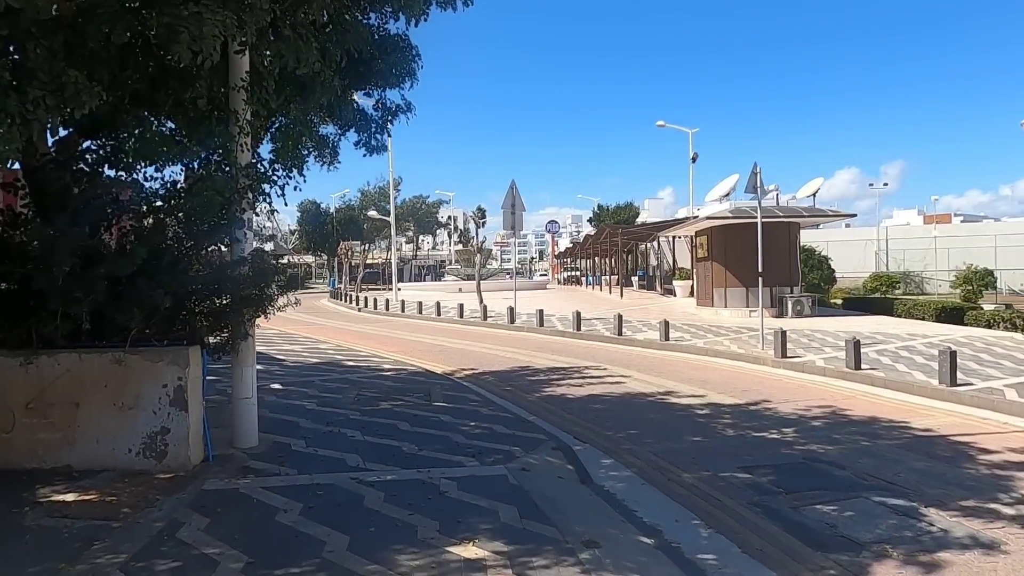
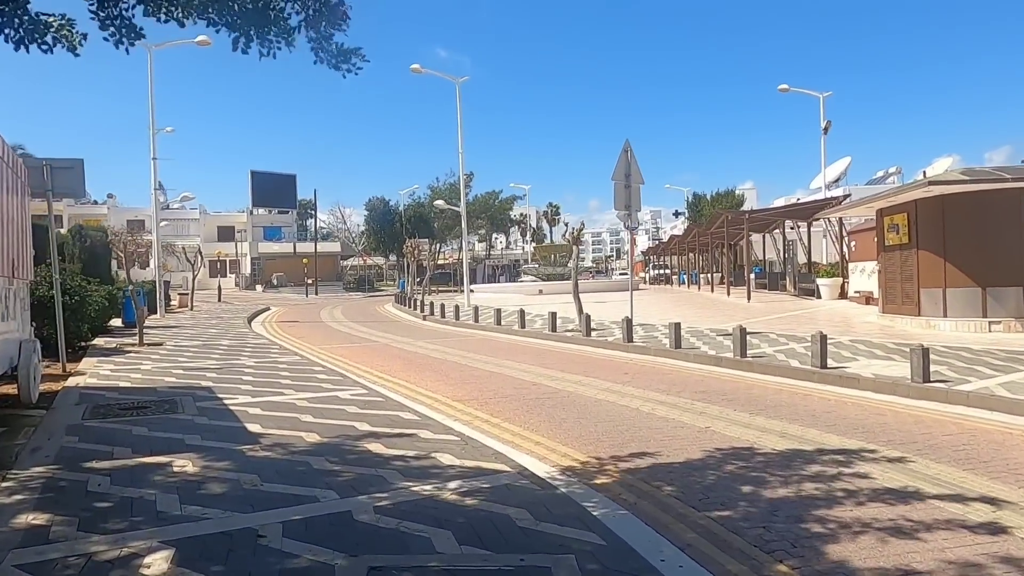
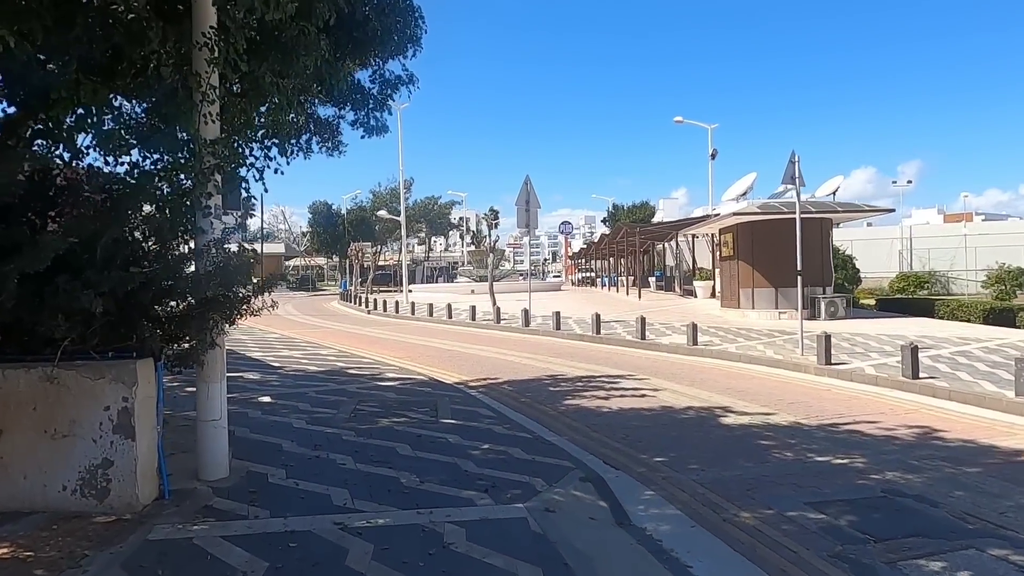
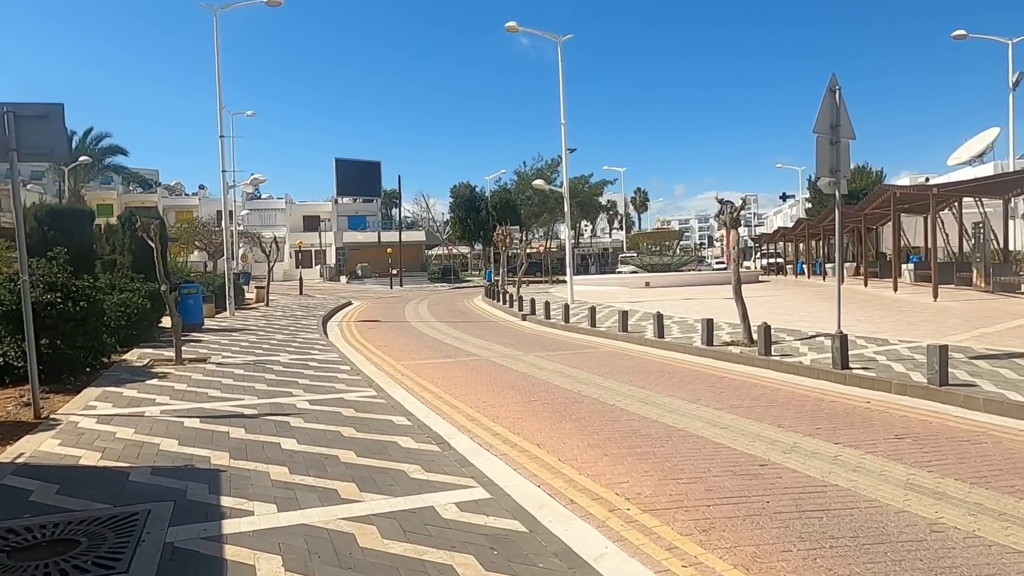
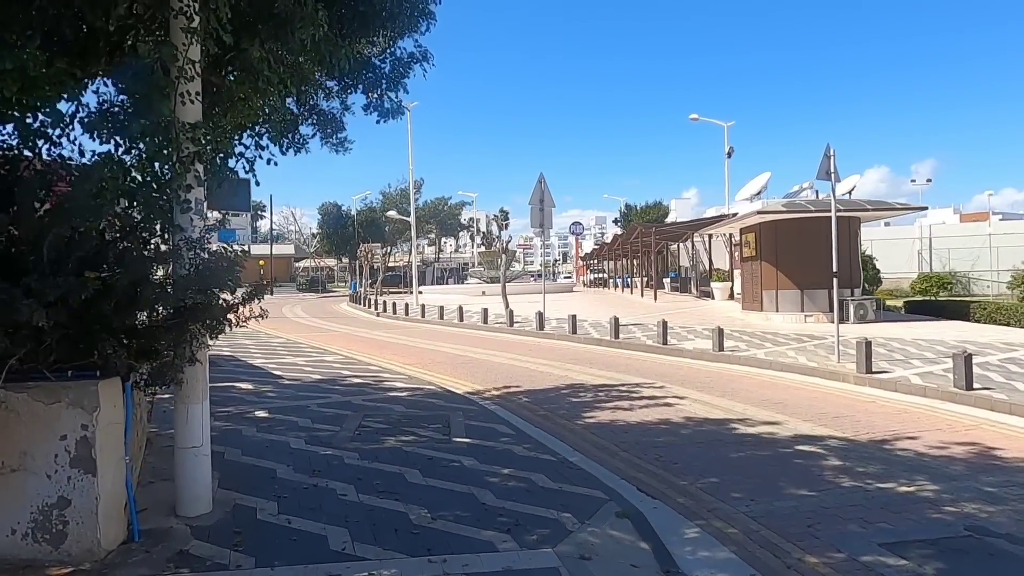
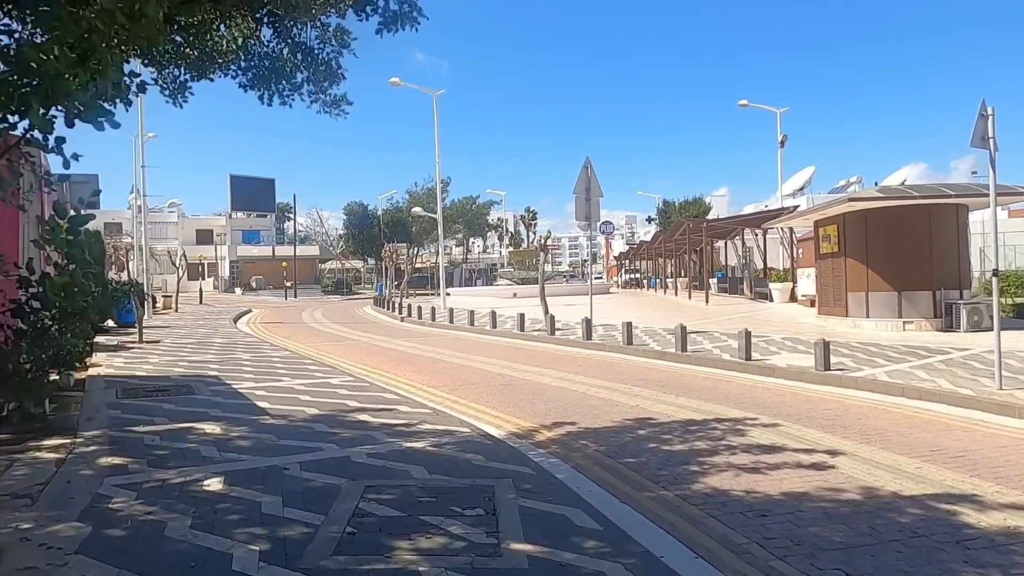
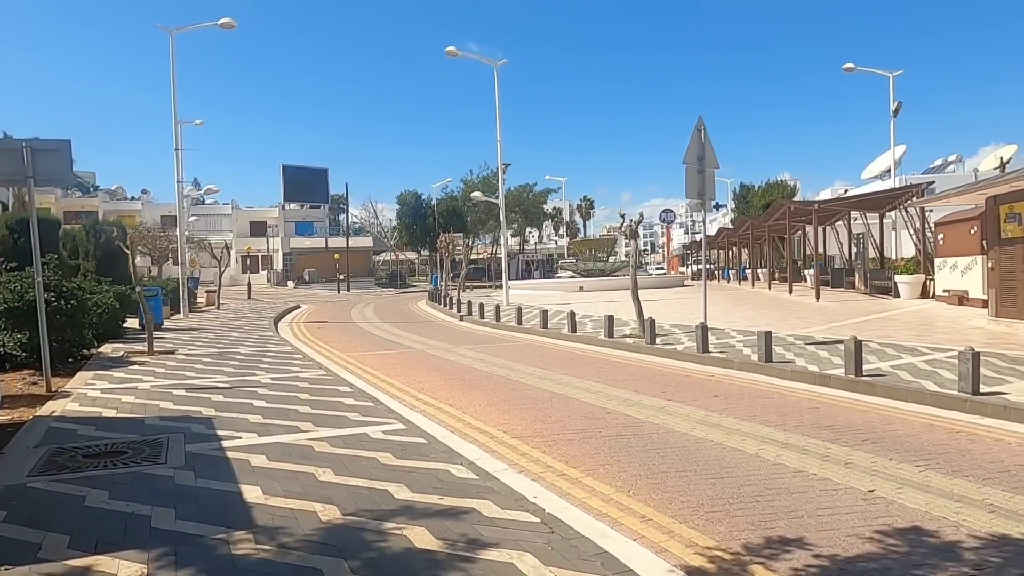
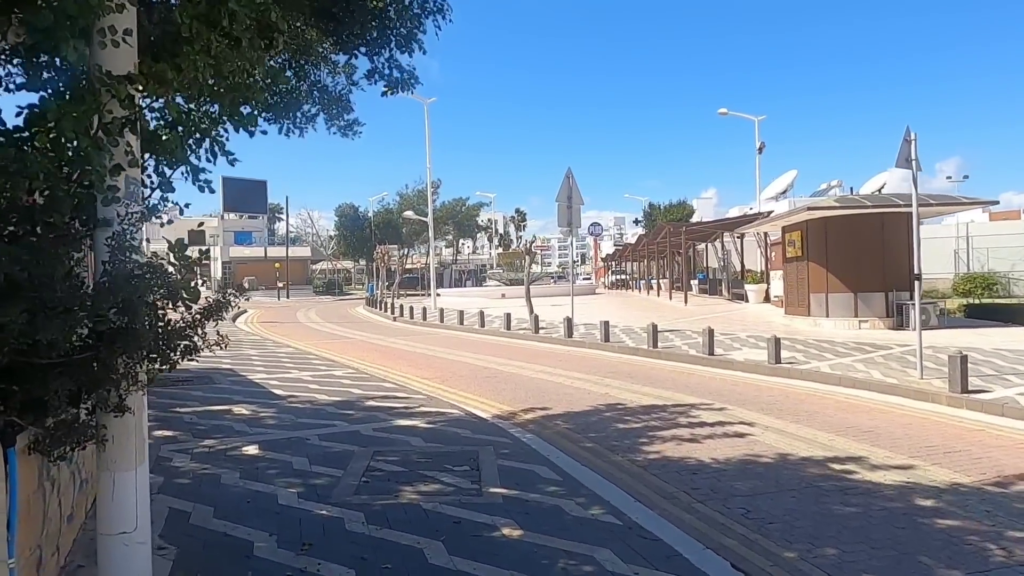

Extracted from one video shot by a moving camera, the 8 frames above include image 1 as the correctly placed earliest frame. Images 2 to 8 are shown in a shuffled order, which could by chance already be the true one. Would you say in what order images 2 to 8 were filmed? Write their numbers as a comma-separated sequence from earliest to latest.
3, 5, 8, 6, 2, 7, 4
